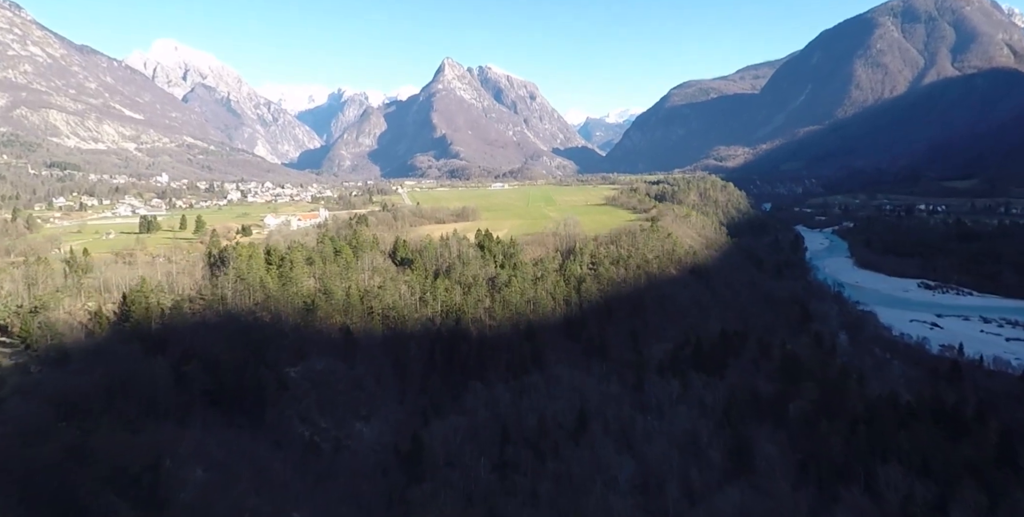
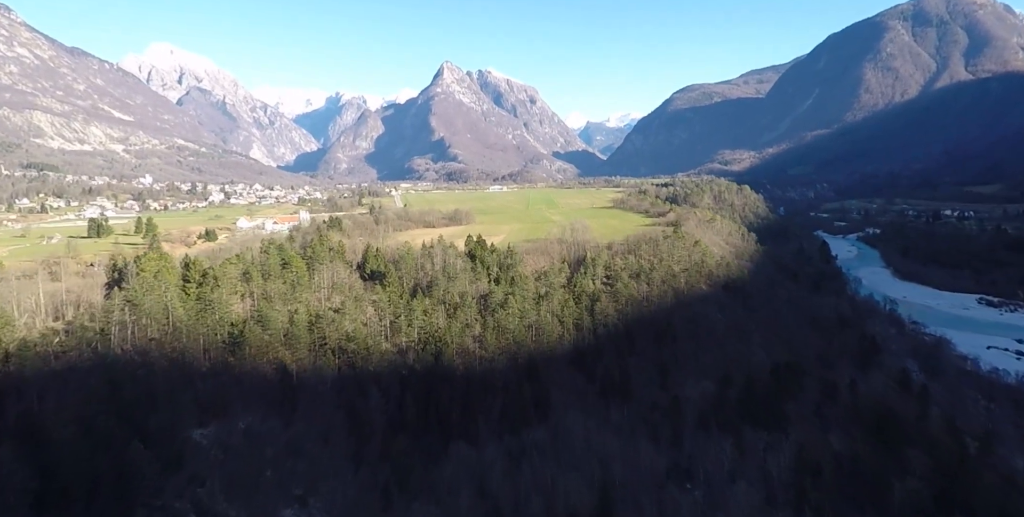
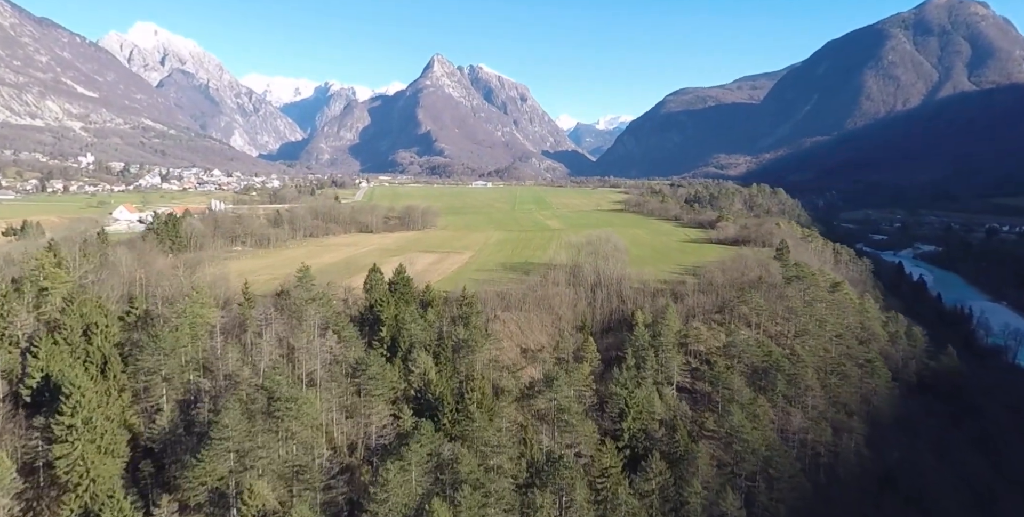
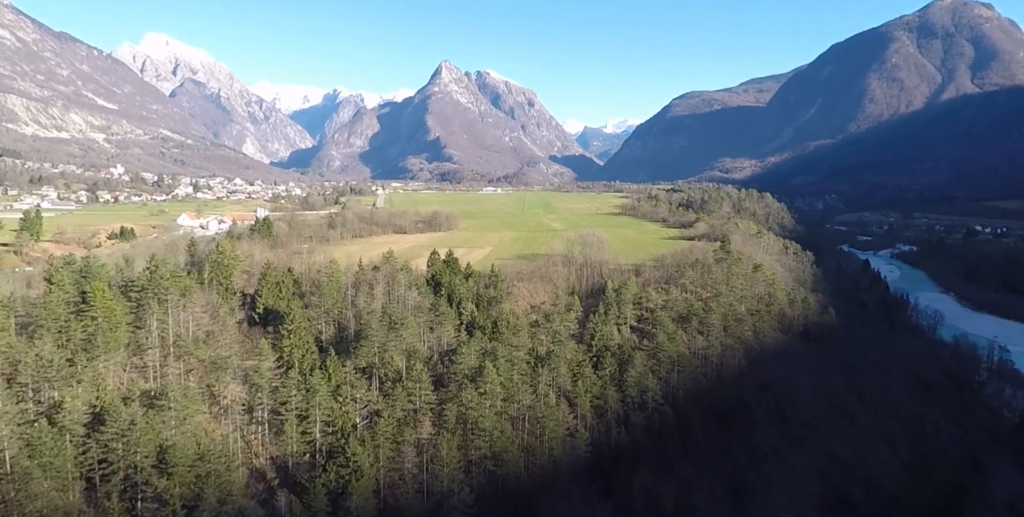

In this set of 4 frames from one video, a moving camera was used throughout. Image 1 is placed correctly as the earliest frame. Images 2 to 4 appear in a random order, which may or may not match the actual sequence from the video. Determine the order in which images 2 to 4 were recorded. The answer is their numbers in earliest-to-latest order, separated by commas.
2, 4, 3
